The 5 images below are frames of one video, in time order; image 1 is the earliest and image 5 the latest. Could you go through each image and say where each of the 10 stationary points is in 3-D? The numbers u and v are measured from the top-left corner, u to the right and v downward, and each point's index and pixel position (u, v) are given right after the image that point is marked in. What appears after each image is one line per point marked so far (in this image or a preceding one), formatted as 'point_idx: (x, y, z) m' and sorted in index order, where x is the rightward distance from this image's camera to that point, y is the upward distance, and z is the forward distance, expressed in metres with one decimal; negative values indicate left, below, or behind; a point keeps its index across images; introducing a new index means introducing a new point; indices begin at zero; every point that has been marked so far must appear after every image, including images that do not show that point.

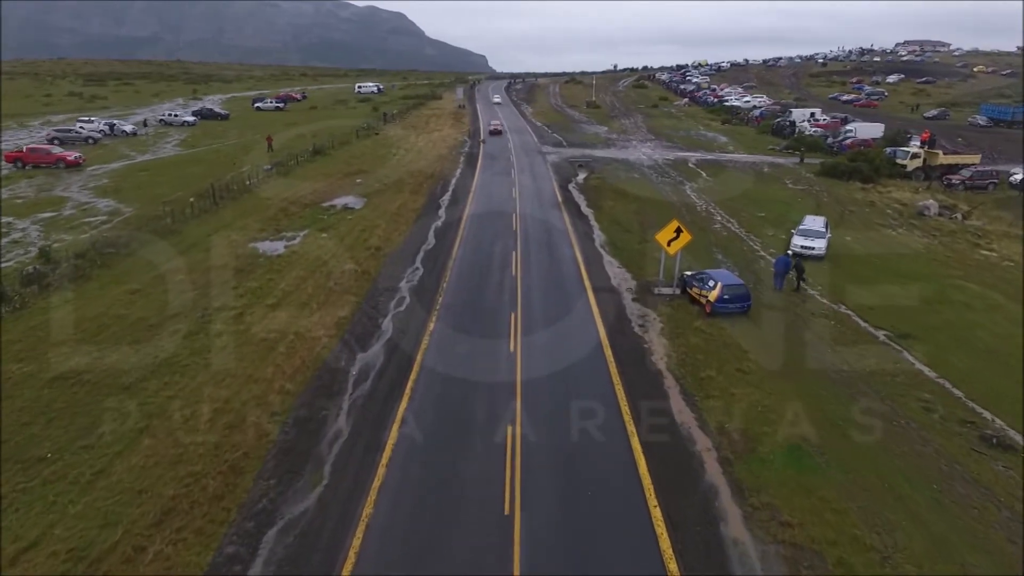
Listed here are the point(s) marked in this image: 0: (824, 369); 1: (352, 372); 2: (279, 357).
0: (+9.5, -2.5, +18.8) m
1: (-4.8, -2.5, +18.3) m
2: (-7.1, -2.1, +18.5) m
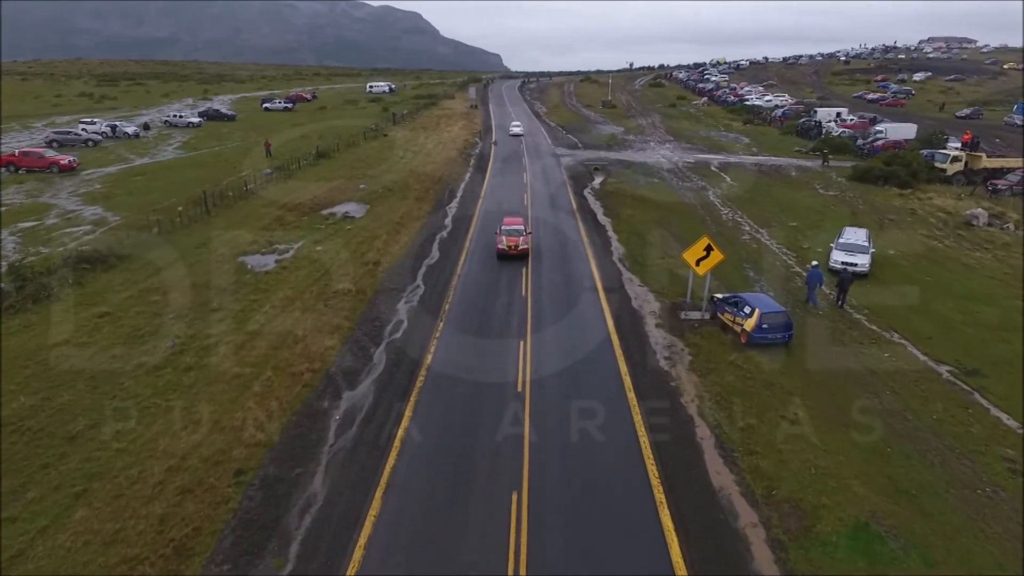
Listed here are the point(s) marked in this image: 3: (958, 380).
0: (+9.7, -3.4, +16.1) m
1: (-4.6, -3.4, +15.9) m
2: (-6.9, -2.9, +16.2) m
3: (+13.3, -2.7, +18.2) m
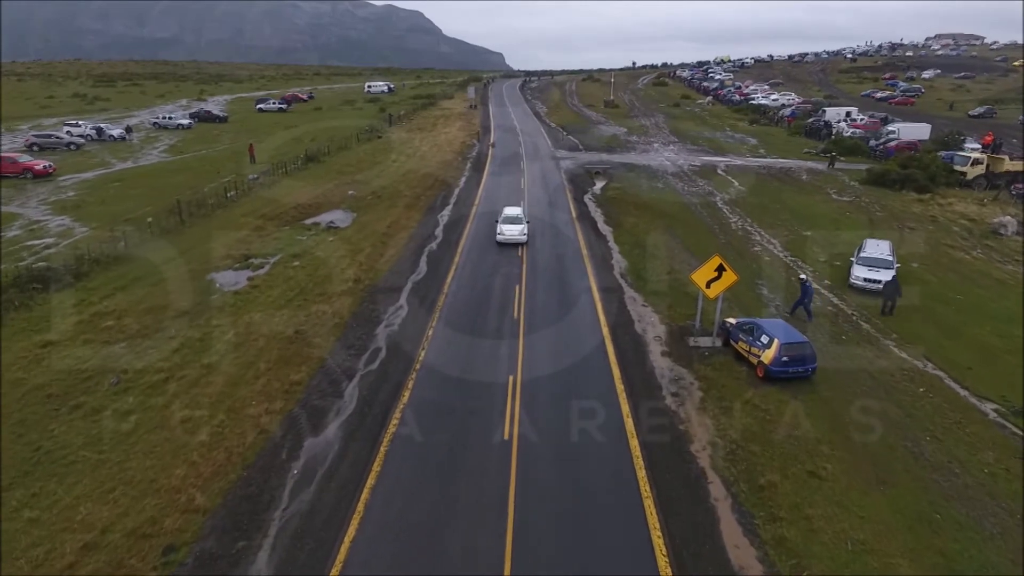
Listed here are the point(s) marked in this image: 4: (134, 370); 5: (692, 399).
0: (+9.4, -4.1, +13.9) m
1: (-4.9, -4.1, +13.8) m
2: (-7.2, -3.7, +14.1) m
3: (+12.9, -3.5, +16.0) m
4: (-10.7, -2.3, +17.5) m
5: (+5.0, -3.0, +16.9) m
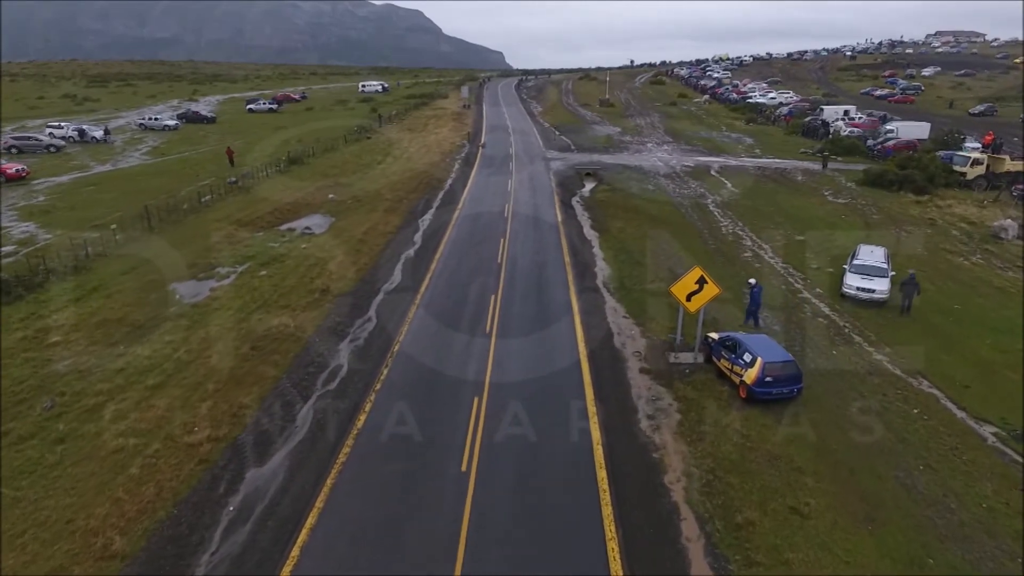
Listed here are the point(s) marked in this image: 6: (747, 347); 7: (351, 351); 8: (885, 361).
0: (+8.4, -4.5, +12.8) m
1: (-5.9, -4.6, +12.6) m
2: (-8.1, -4.1, +13.0) m
3: (+12.0, -3.9, +14.9) m
4: (-11.7, -2.7, +16.3) m
5: (+4.1, -3.4, +15.8) m
6: (+6.5, -1.6, +17.0) m
7: (-5.1, -2.0, +19.4) m
8: (+11.9, -2.3, +19.5) m
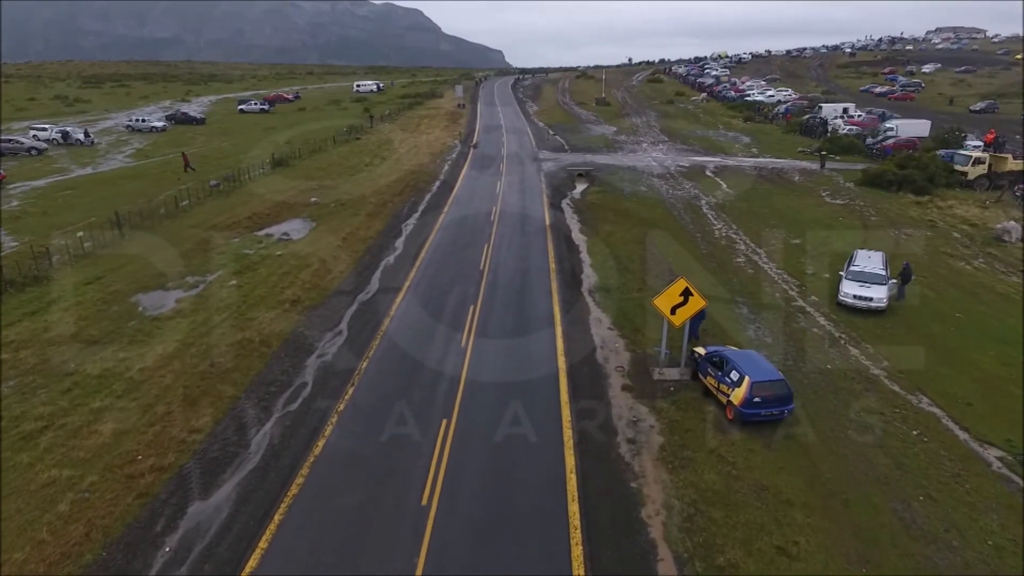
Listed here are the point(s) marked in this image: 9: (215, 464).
0: (+7.7, -4.8, +11.7) m
1: (-6.6, -5.0, +11.6) m
2: (-8.9, -4.5, +11.9) m
3: (+11.3, -4.2, +13.8) m
4: (-12.4, -3.2, +15.3) m
5: (+3.3, -3.8, +14.7) m
6: (+5.8, -2.0, +15.9) m
7: (-5.8, -2.4, +18.3) m
8: (+11.2, -2.6, +18.5) m
9: (-6.7, -4.0, +13.9) m
